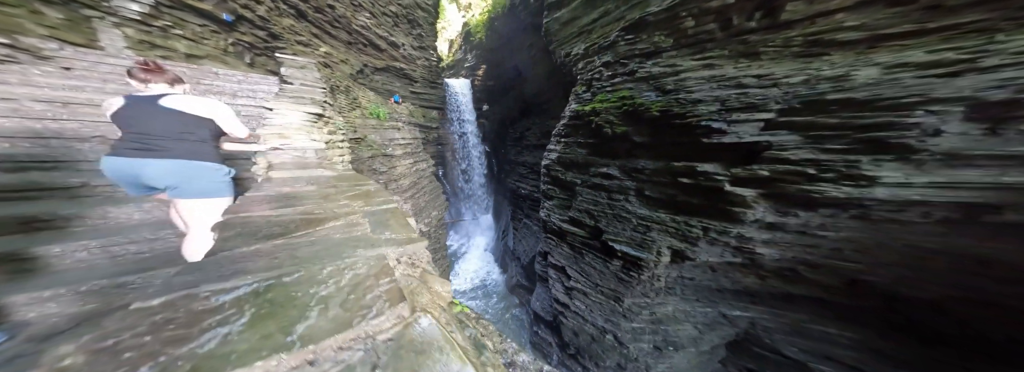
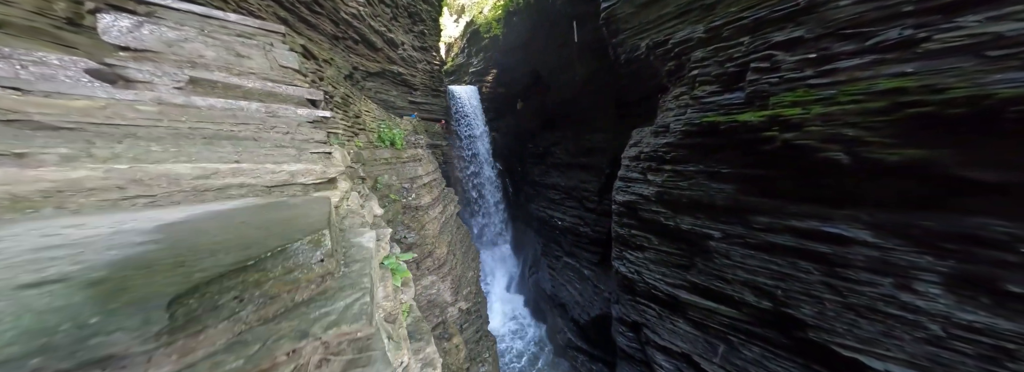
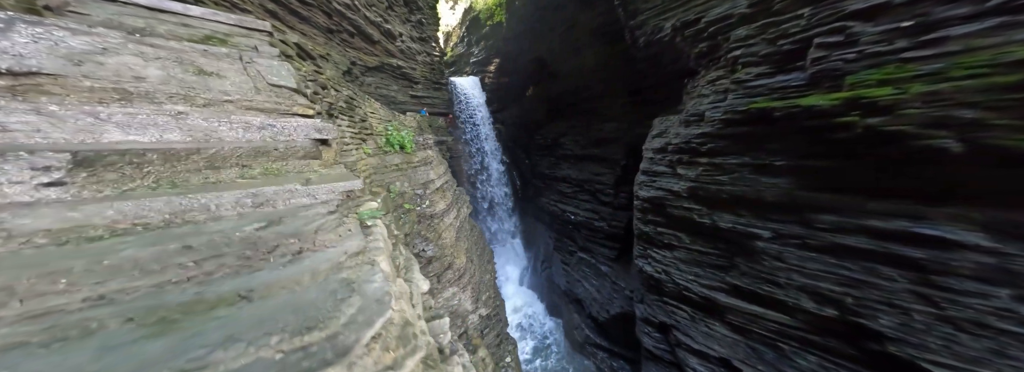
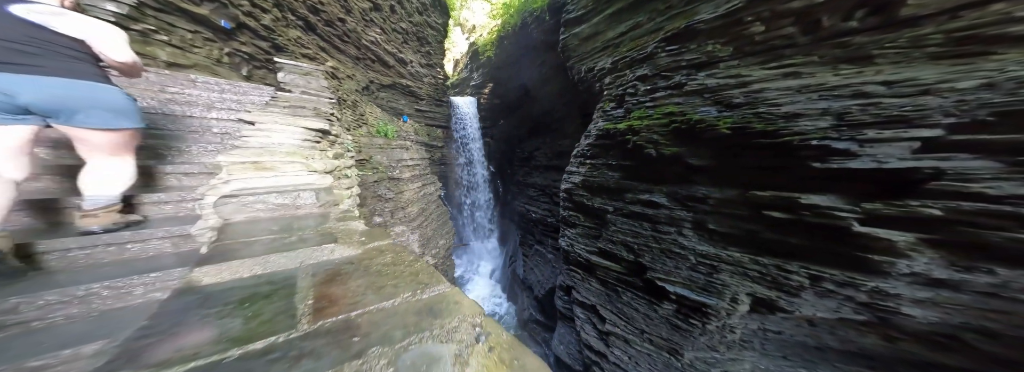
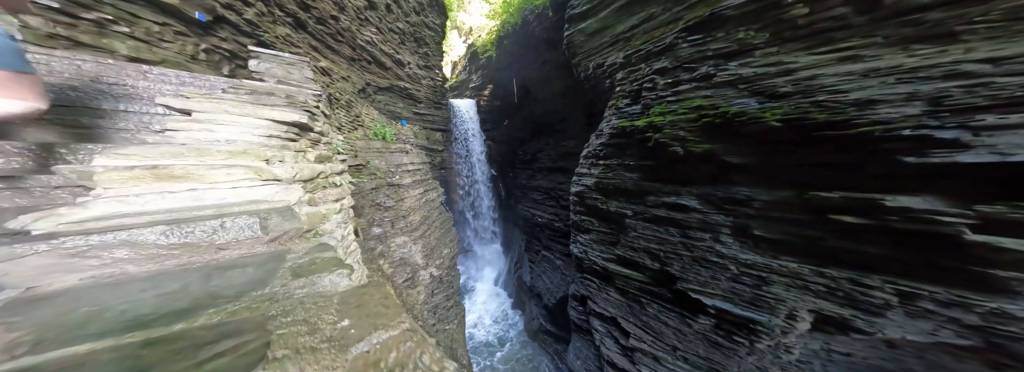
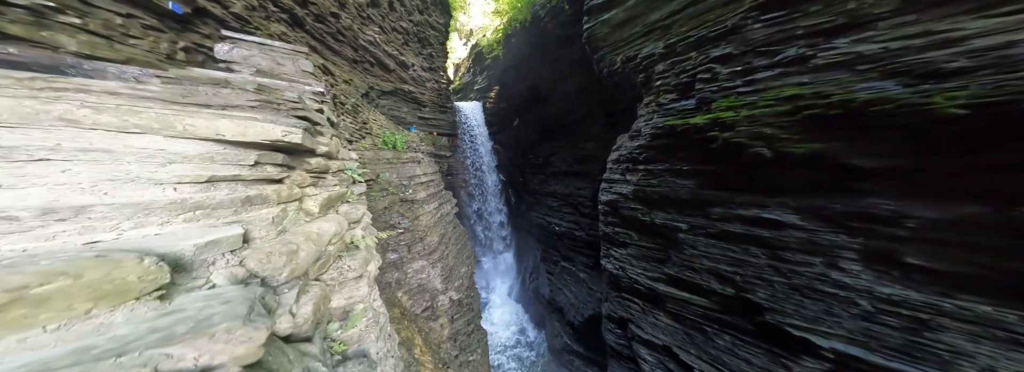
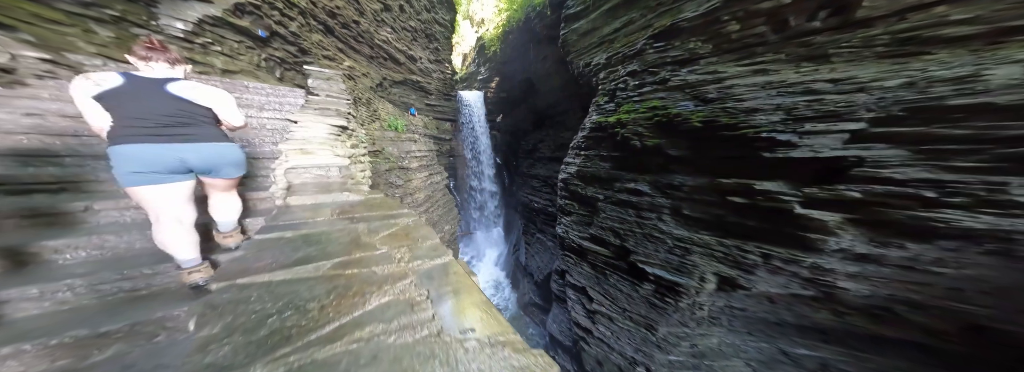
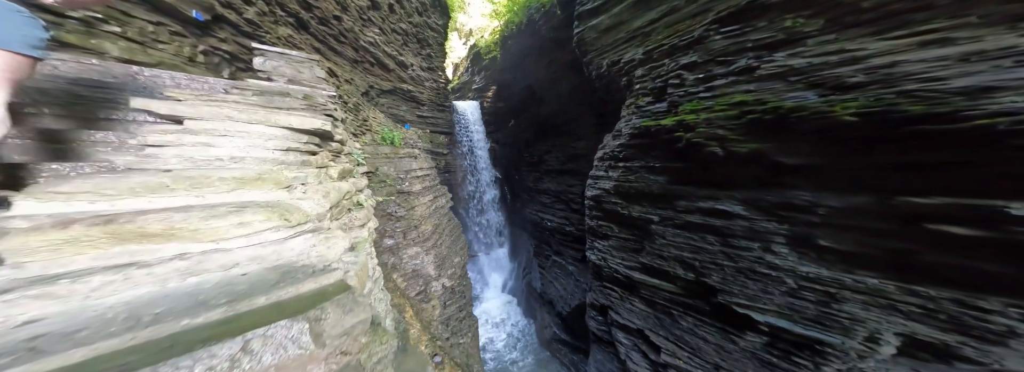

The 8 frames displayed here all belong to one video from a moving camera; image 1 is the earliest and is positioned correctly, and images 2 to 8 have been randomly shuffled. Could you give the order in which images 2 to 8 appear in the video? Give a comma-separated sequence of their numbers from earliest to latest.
7, 4, 5, 8, 6, 2, 3
